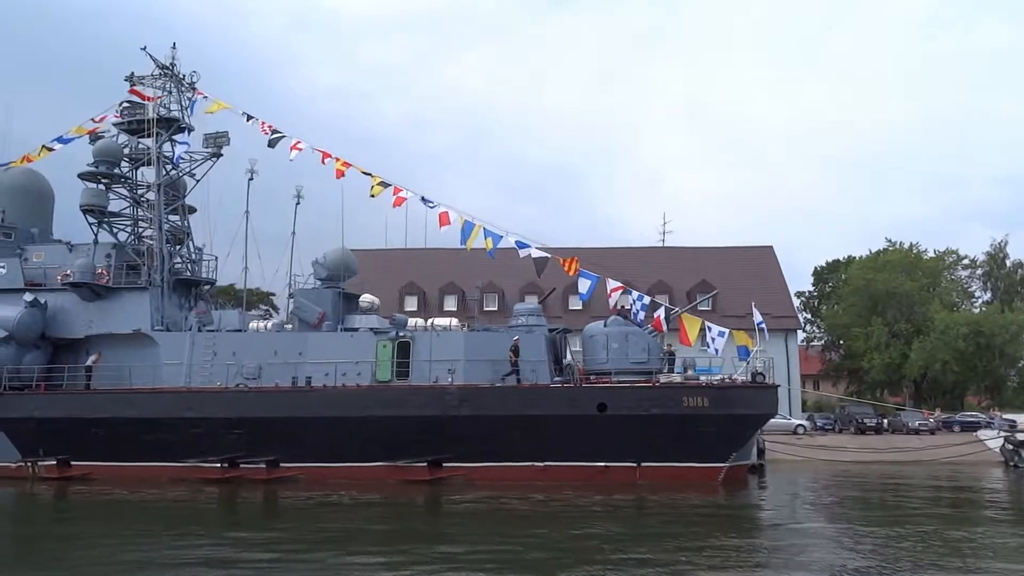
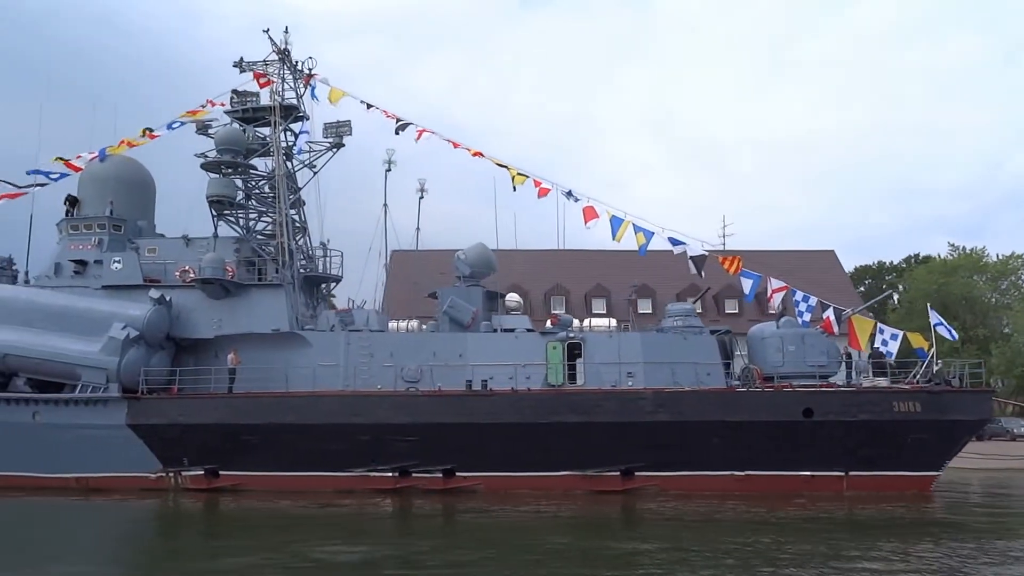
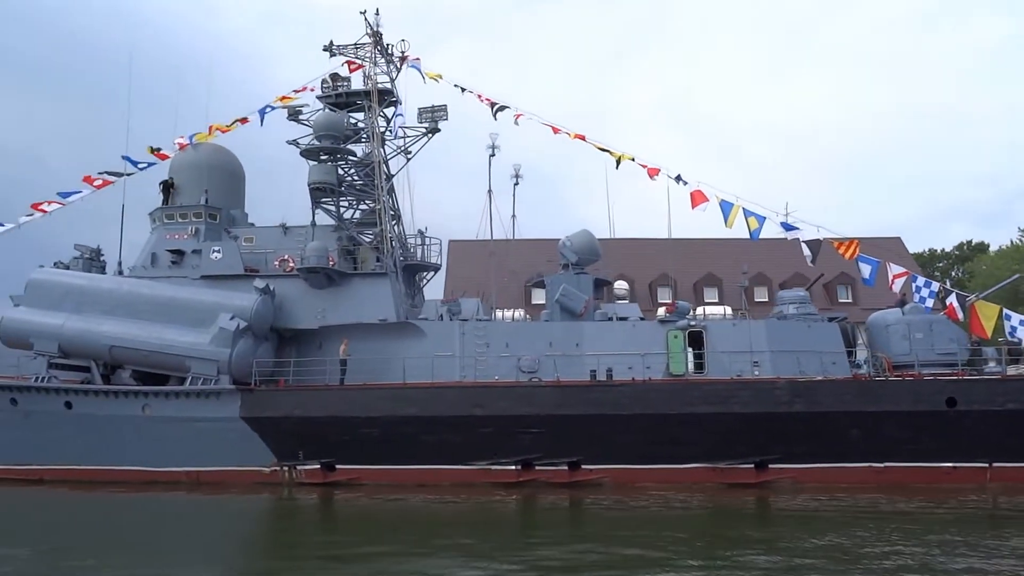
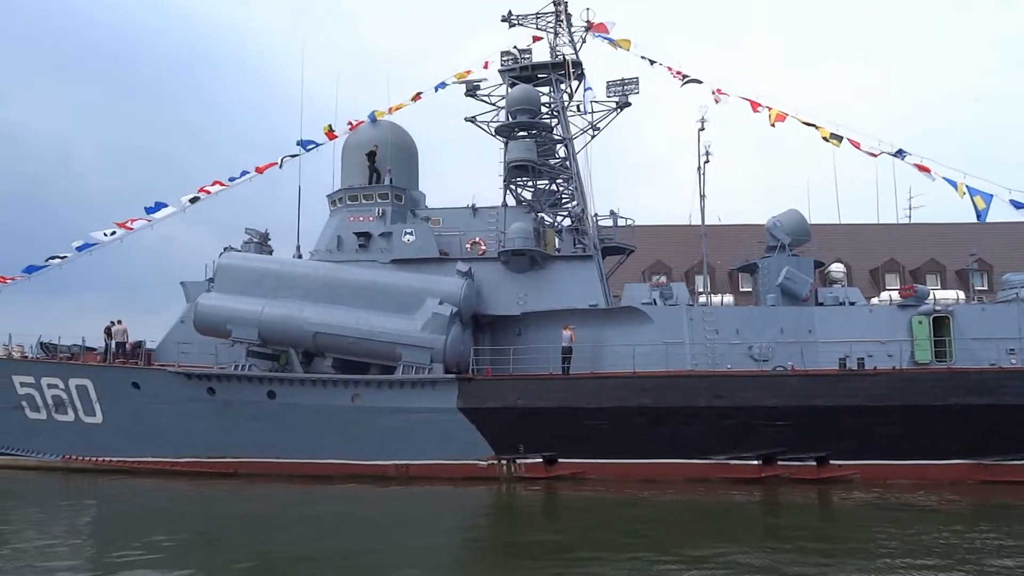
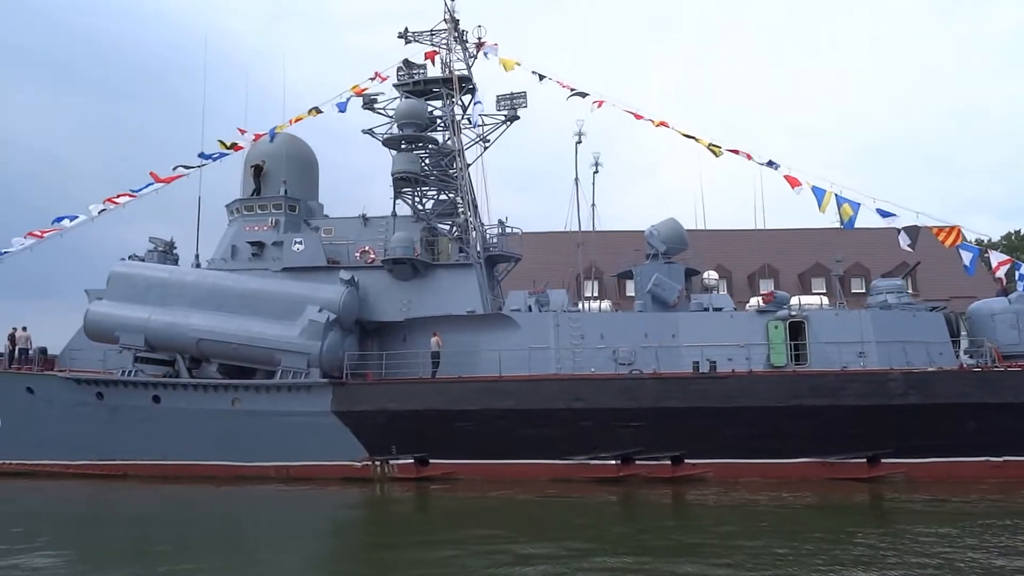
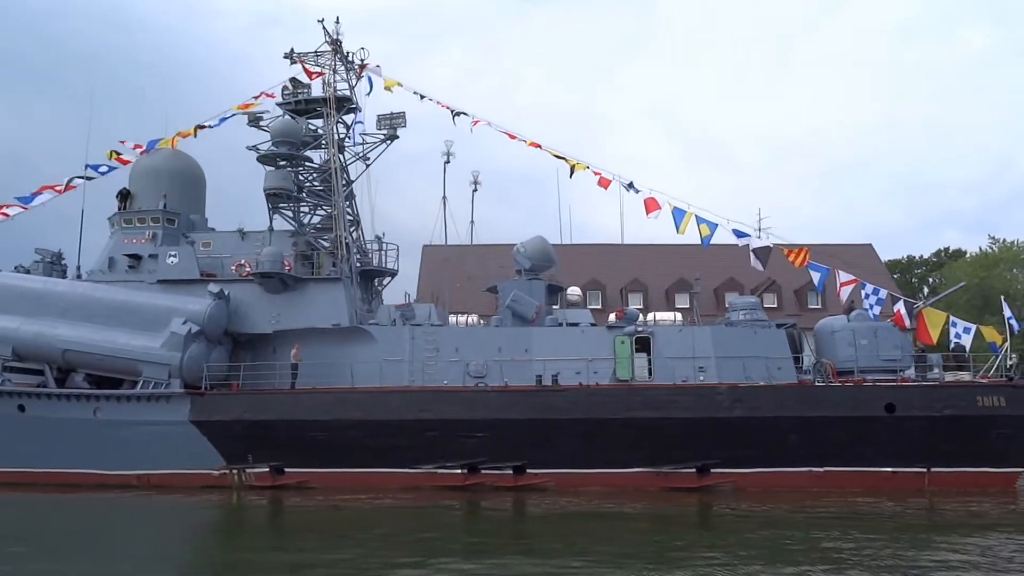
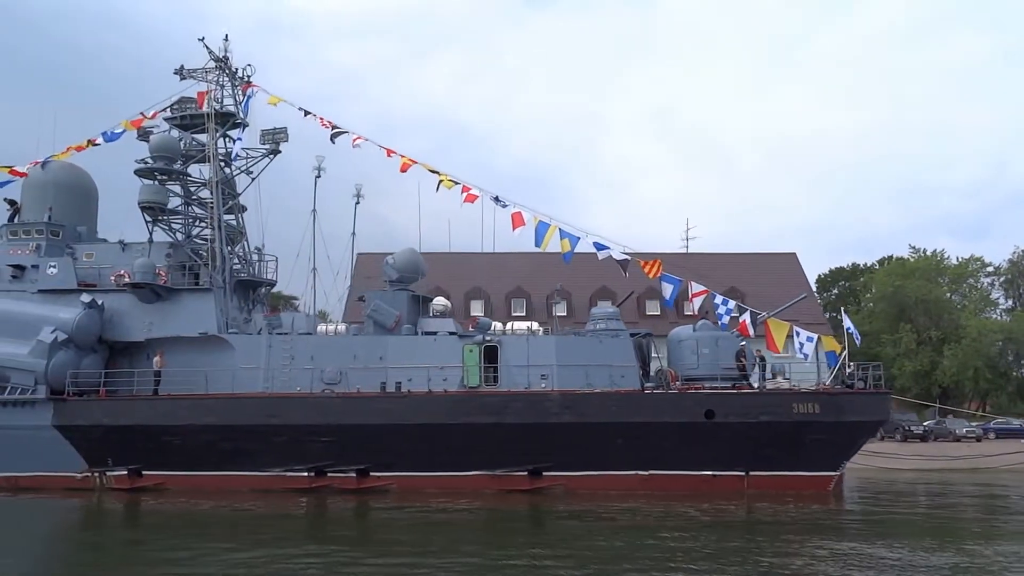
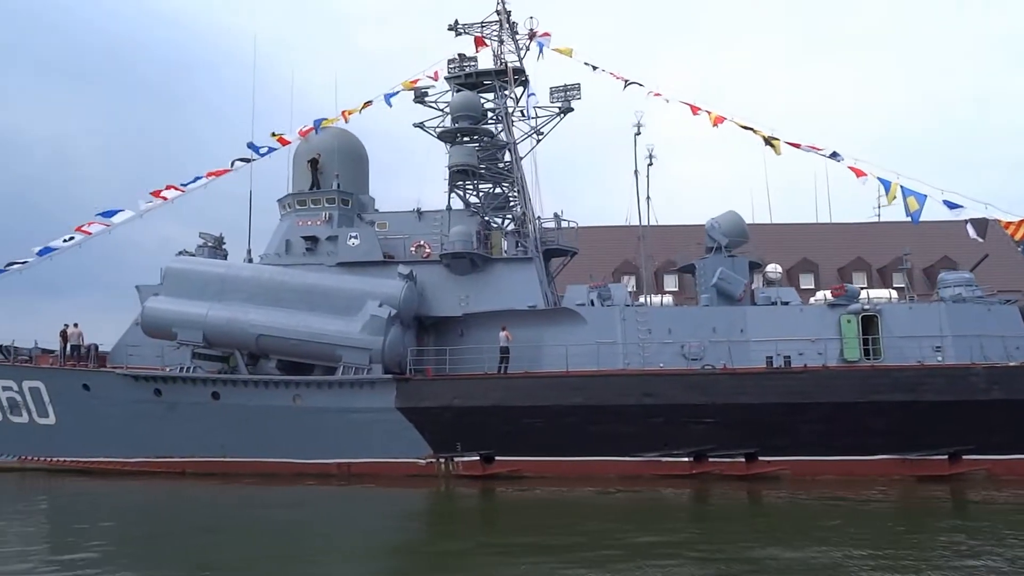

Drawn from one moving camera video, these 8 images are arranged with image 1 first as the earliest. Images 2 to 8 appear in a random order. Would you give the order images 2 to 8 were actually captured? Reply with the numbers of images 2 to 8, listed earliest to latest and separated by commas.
7, 2, 6, 3, 5, 8, 4
